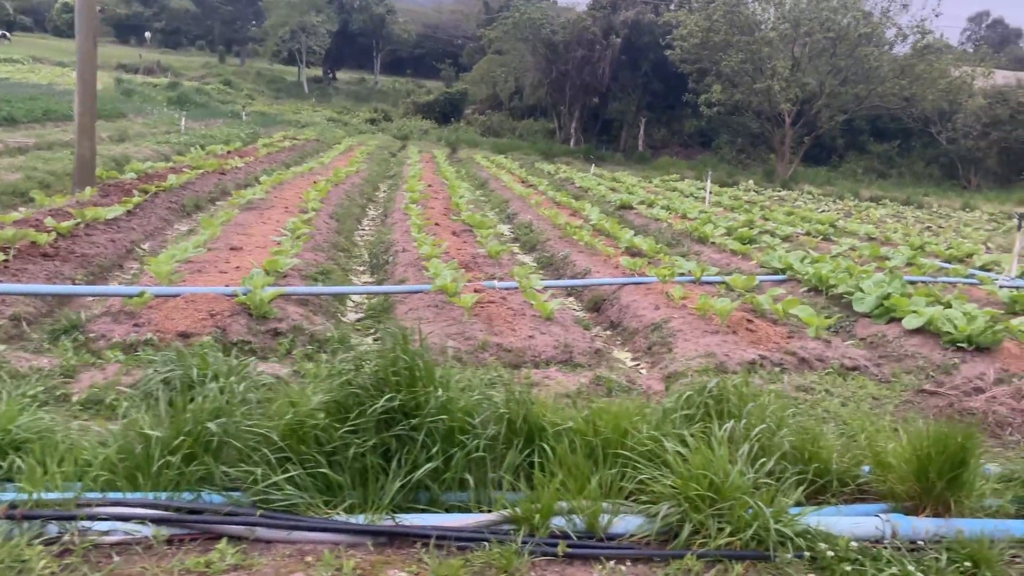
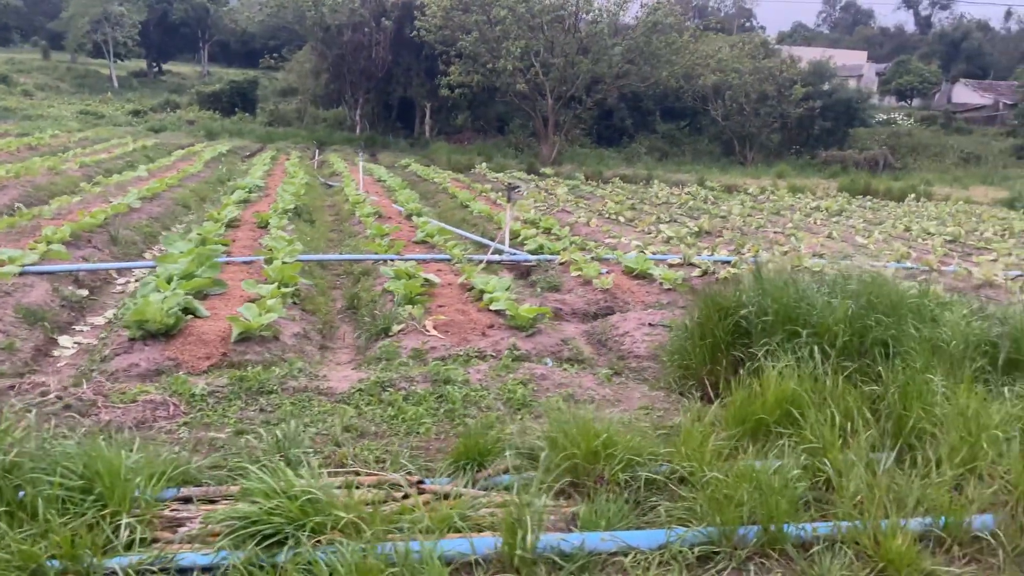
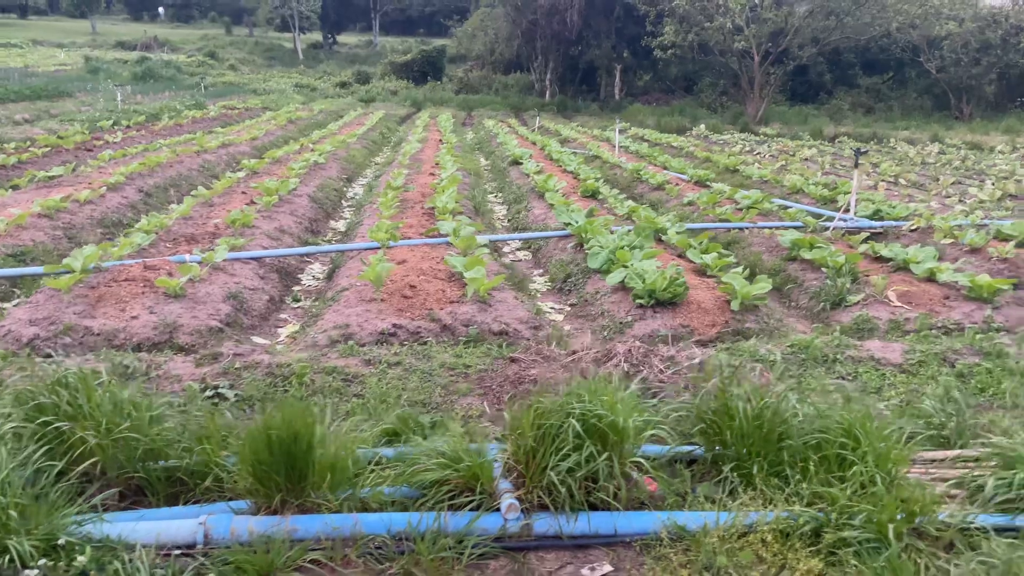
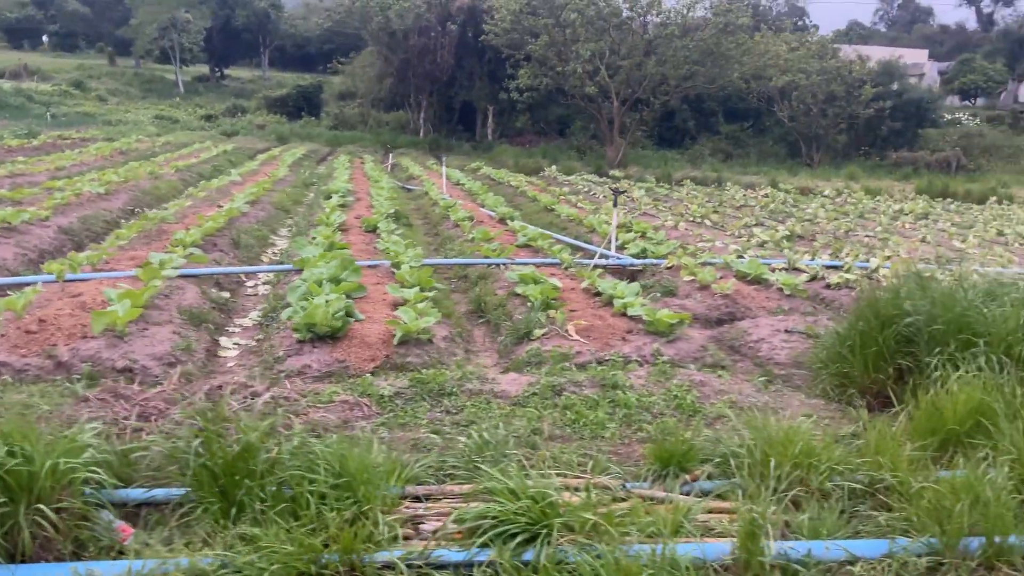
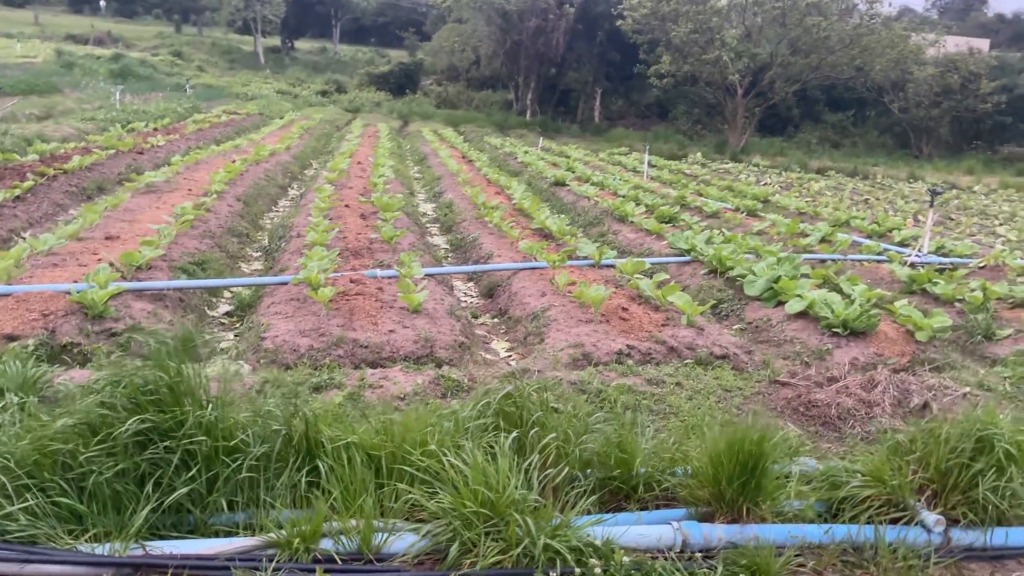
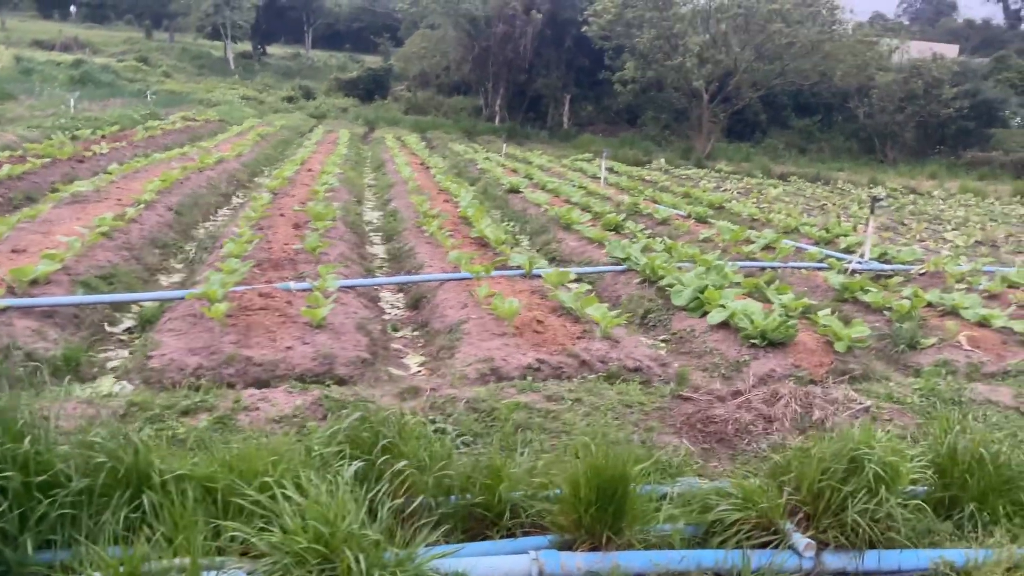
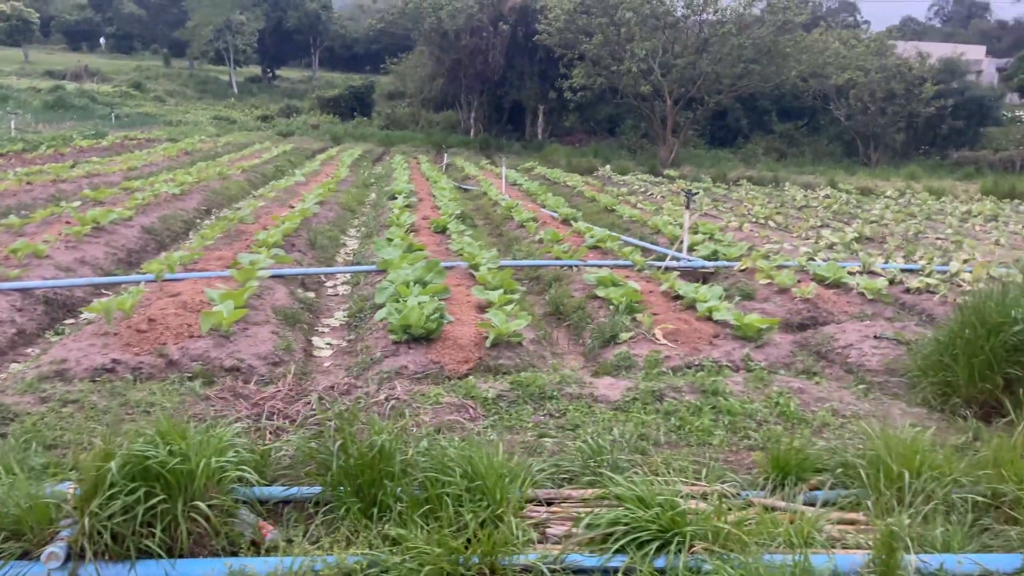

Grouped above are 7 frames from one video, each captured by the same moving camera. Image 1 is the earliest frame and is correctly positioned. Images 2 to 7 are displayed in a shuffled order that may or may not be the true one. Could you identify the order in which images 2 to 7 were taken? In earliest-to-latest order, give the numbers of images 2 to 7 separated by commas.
5, 6, 3, 7, 4, 2
